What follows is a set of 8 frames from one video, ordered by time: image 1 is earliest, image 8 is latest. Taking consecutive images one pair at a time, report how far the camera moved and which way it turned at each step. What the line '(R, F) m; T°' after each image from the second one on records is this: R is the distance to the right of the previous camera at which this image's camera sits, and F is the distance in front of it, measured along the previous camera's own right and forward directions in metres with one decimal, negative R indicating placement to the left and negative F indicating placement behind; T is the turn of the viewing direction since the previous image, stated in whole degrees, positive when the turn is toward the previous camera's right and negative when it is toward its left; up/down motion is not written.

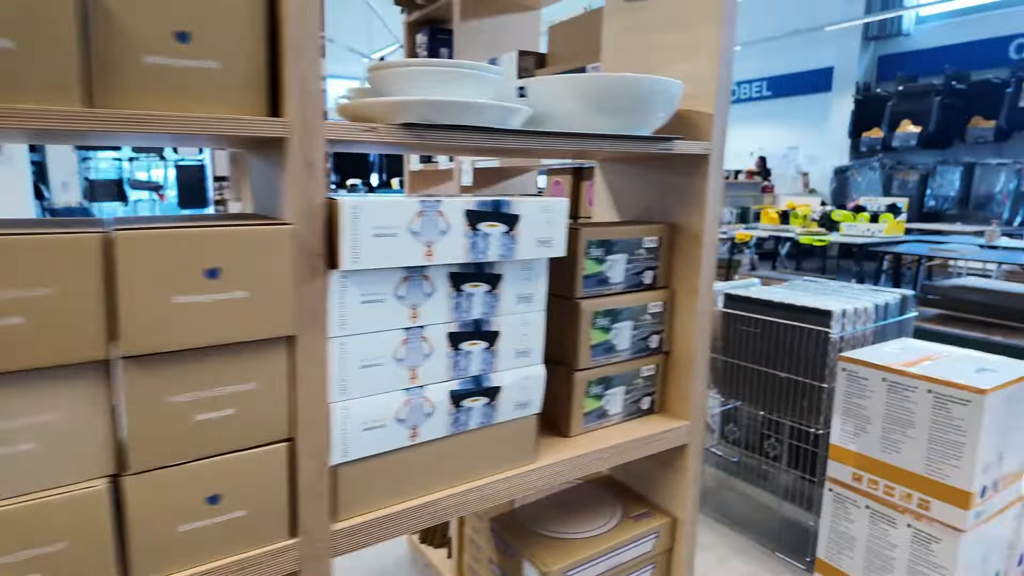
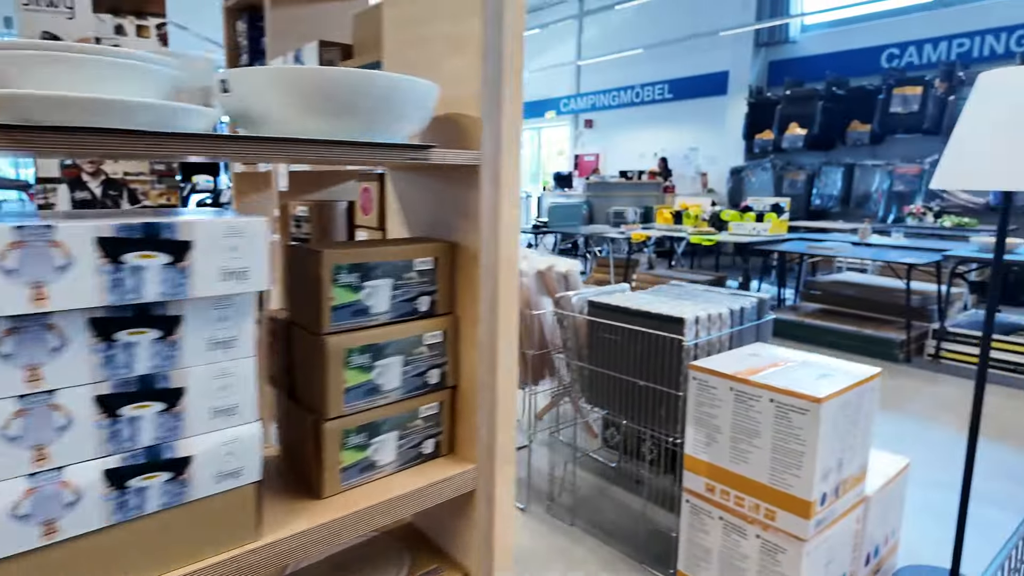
(+0.2, +0.1) m; +7°
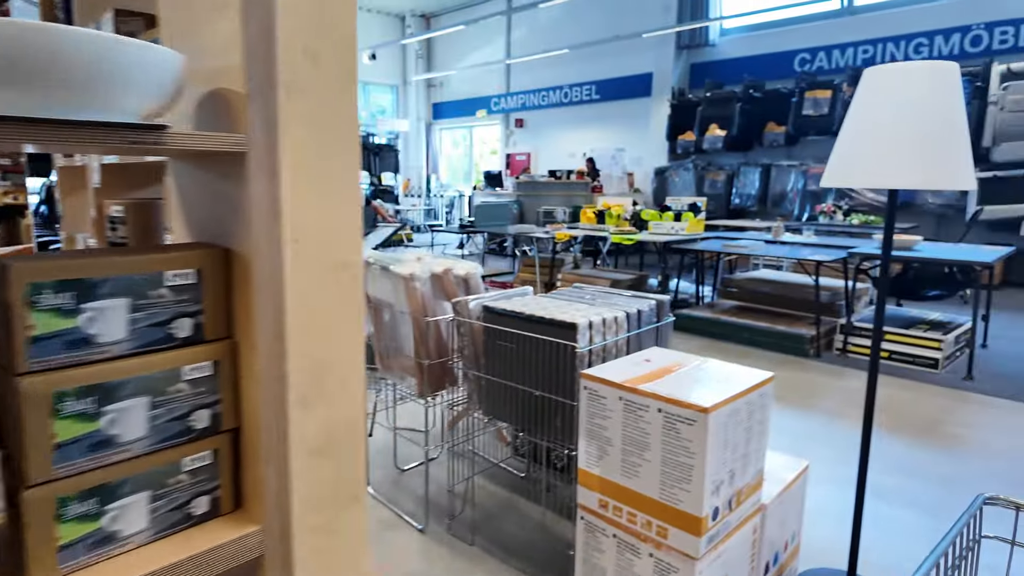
(+0.1, +0.1) m; +6°
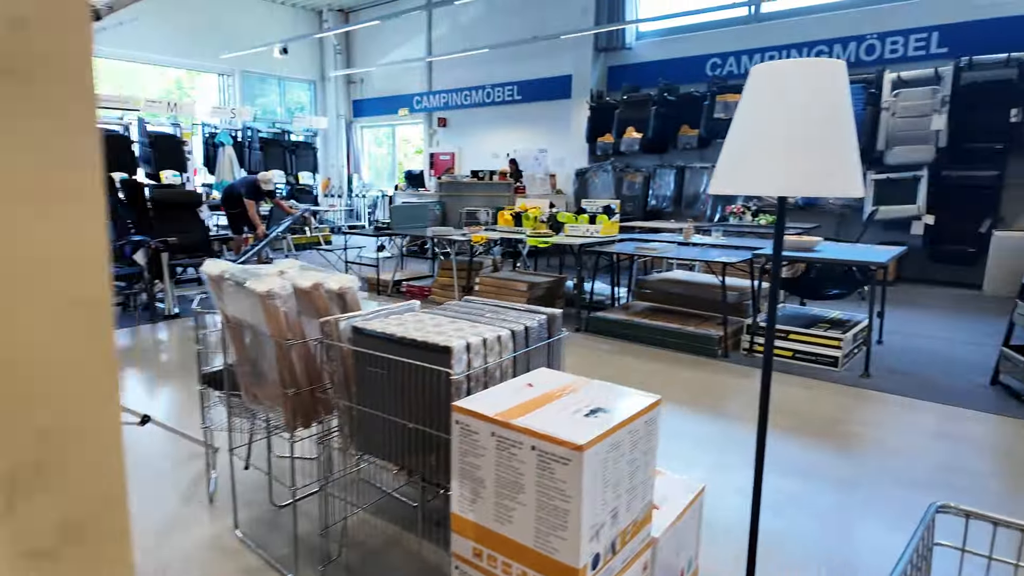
(+0.2, +0.2) m; +6°
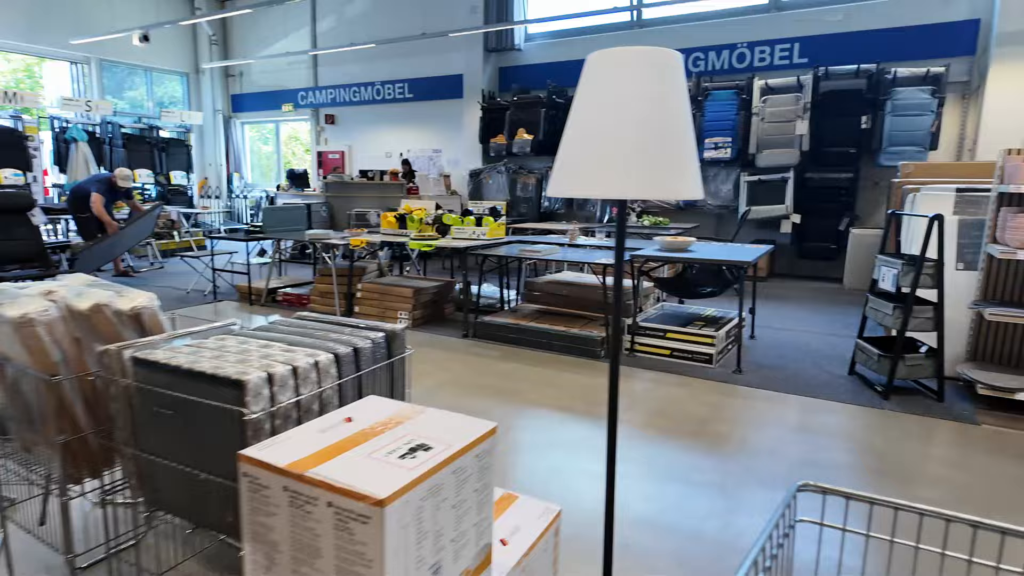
(+0.2, +0.2) m; +9°
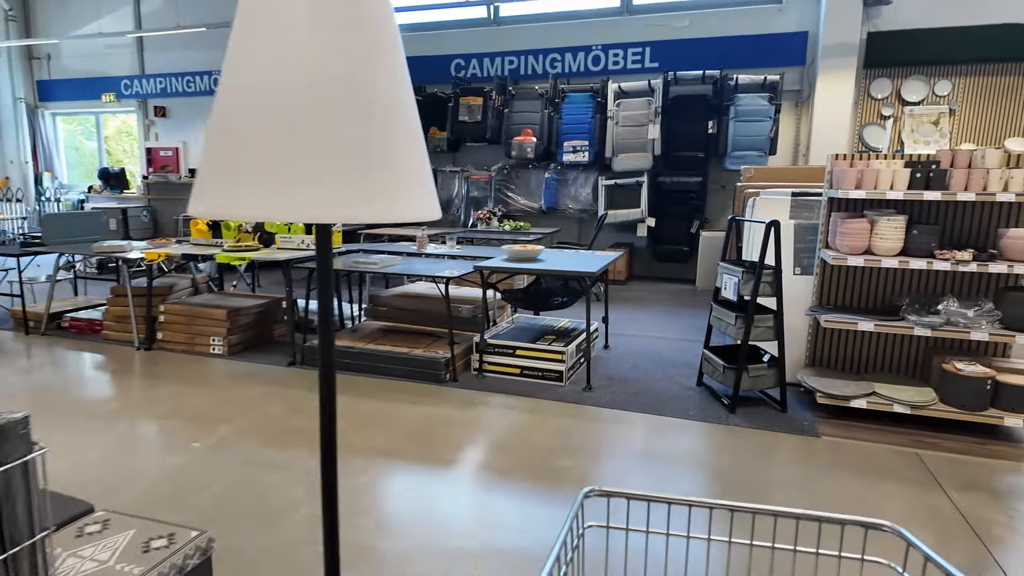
(+0.3, +0.4) m; +11°
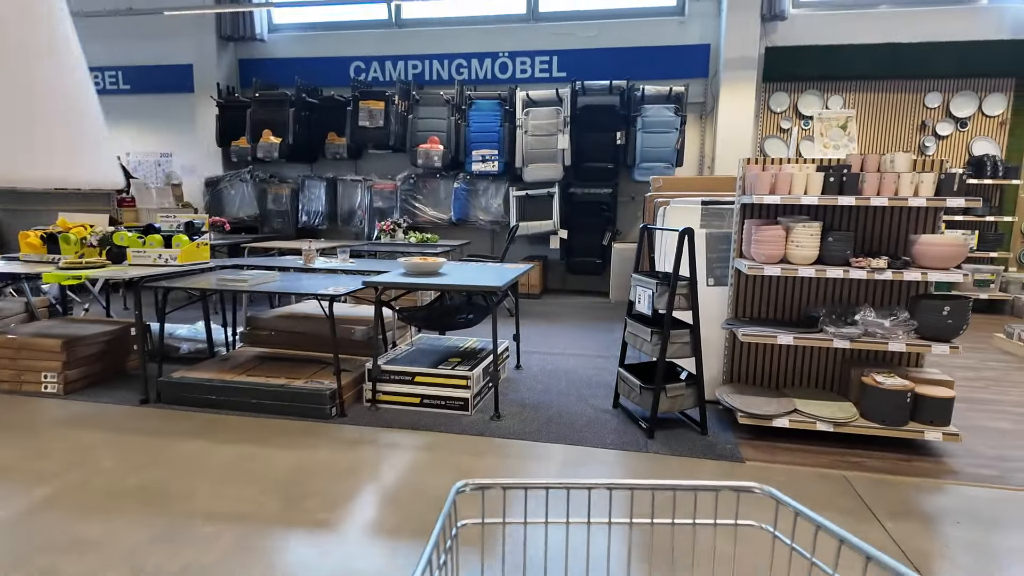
(+0.1, +0.4) m; +8°
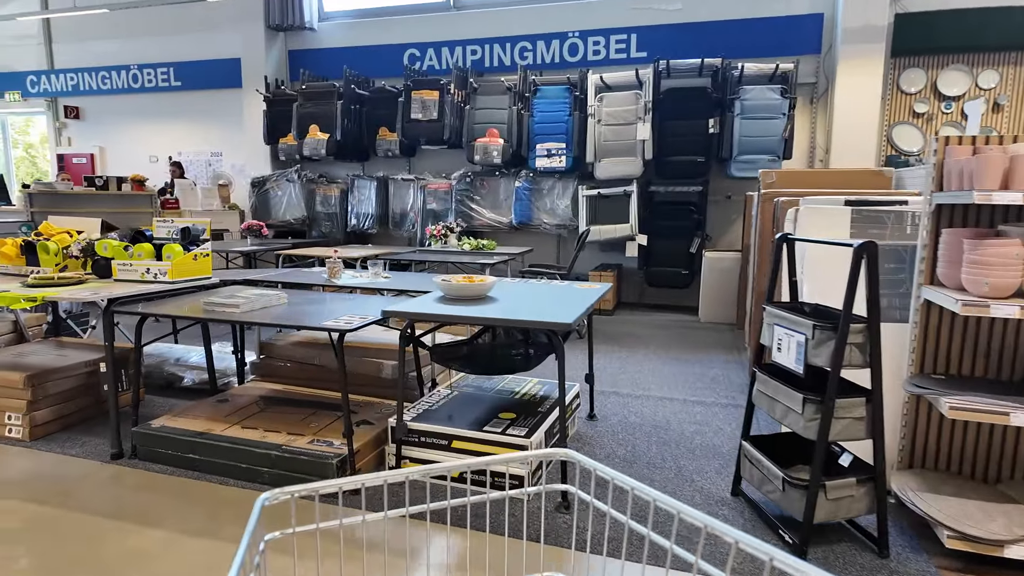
(-0.1, +0.9) m; -6°
